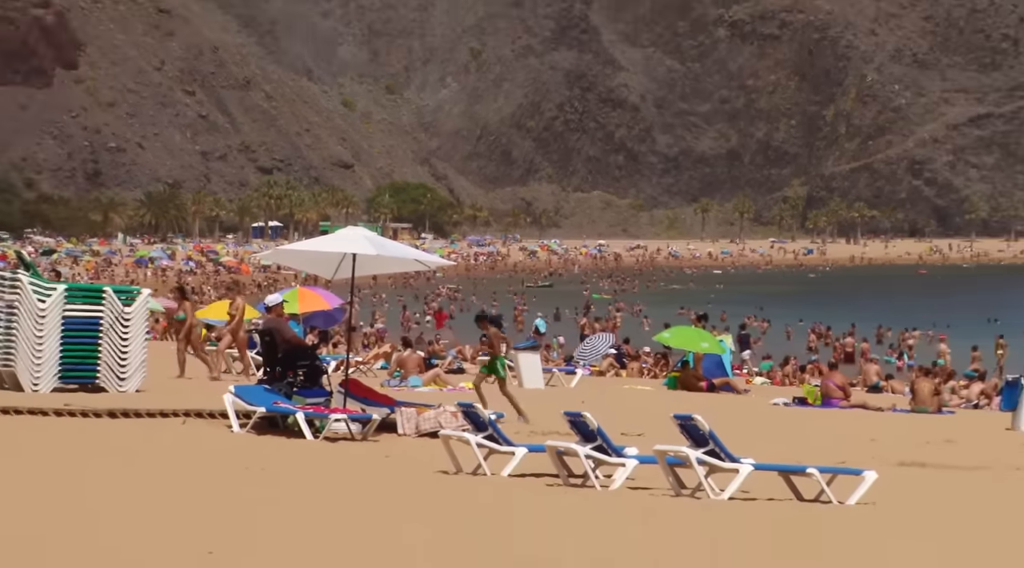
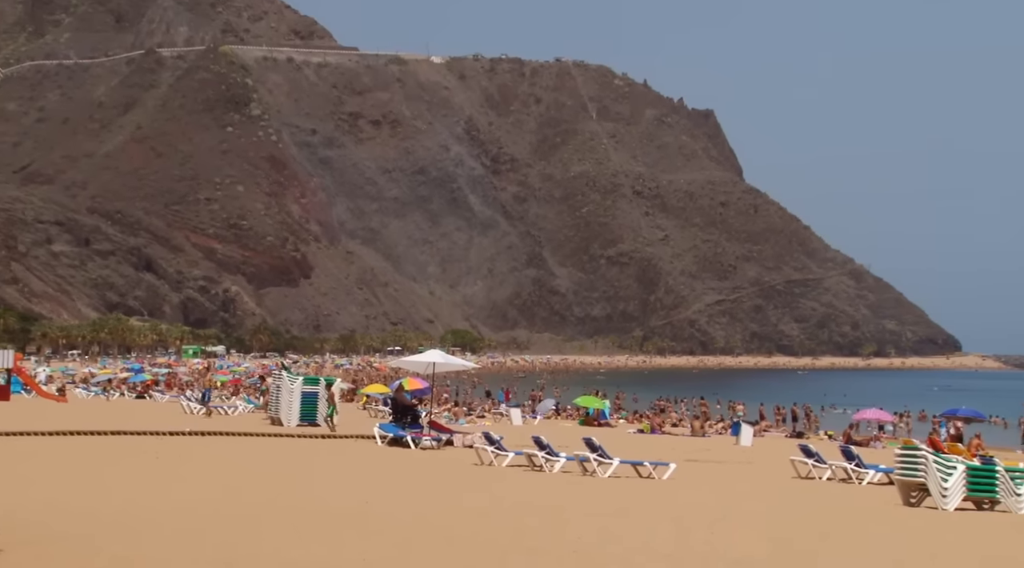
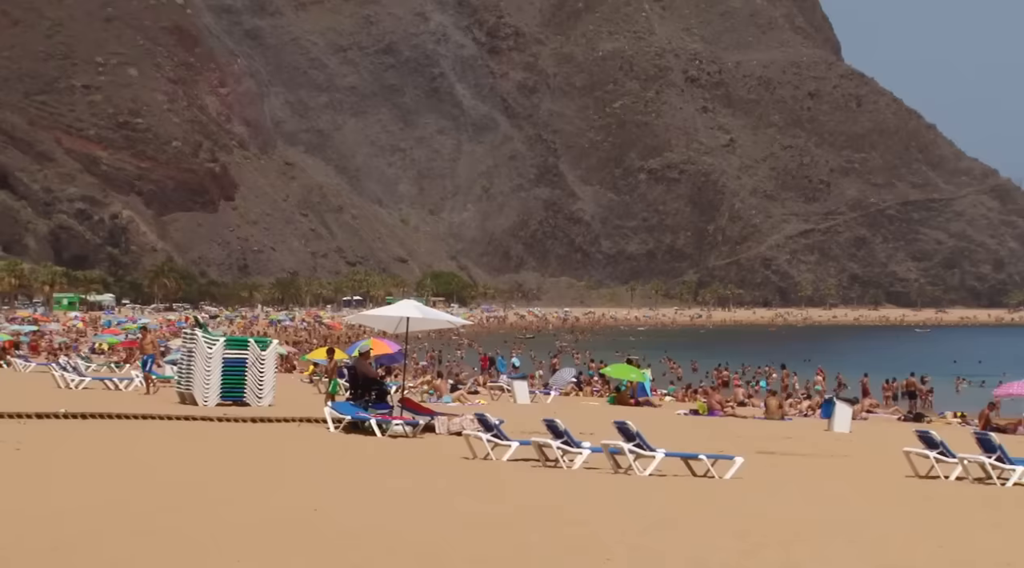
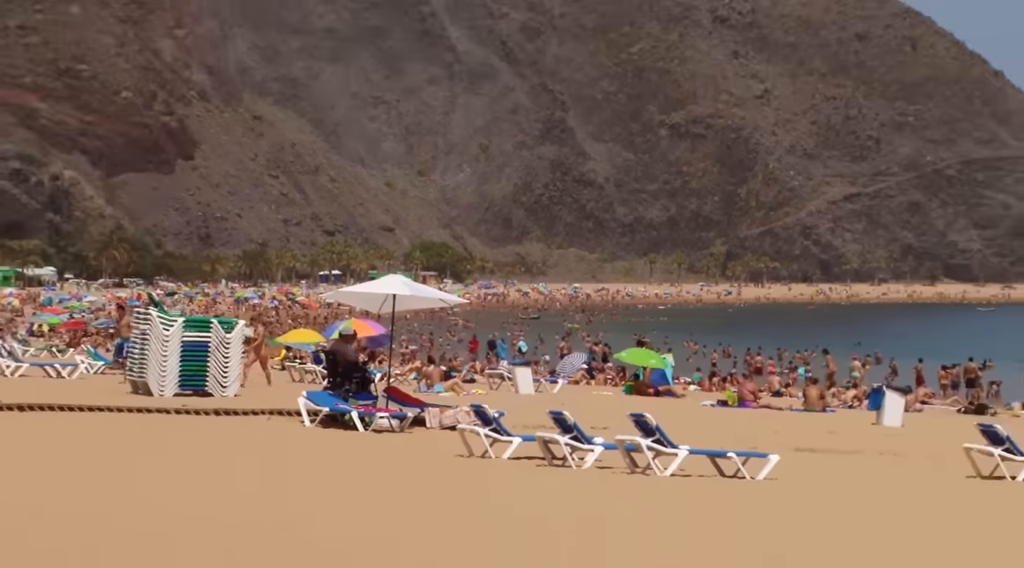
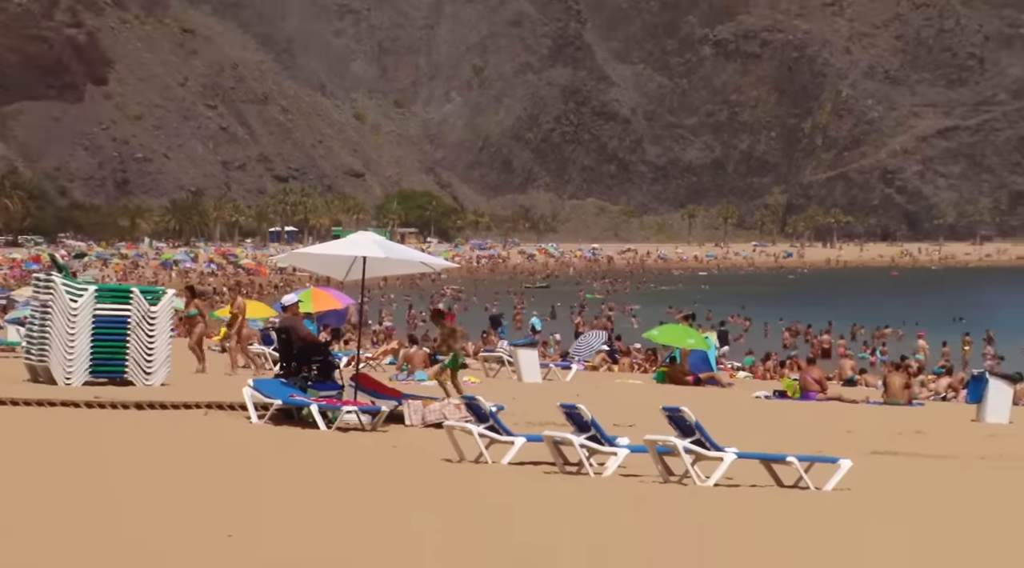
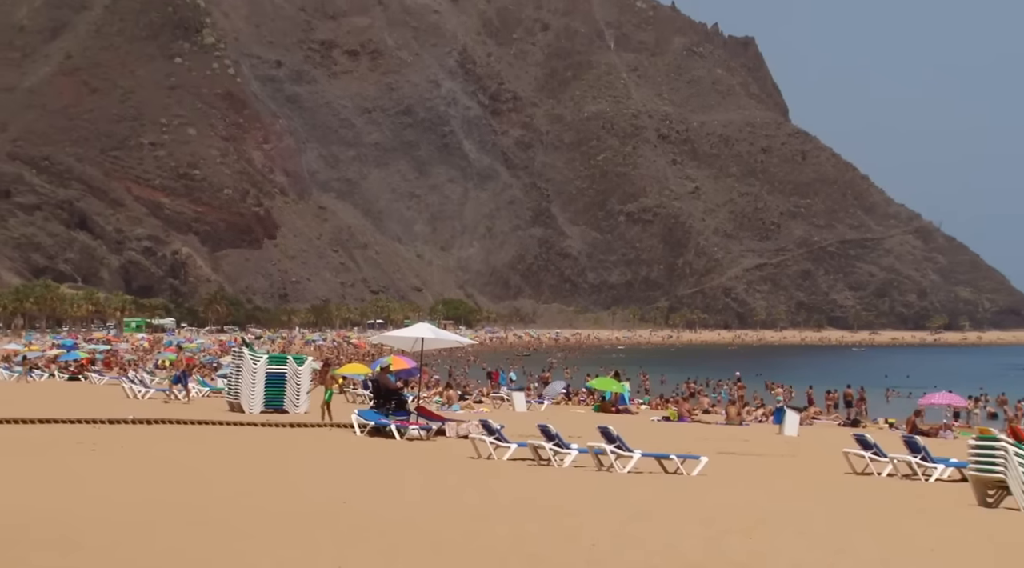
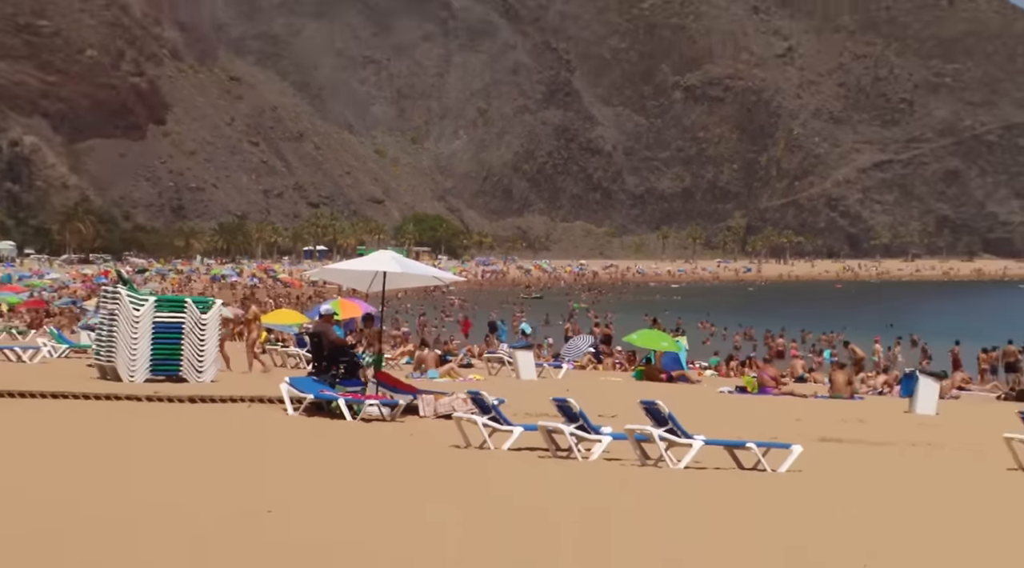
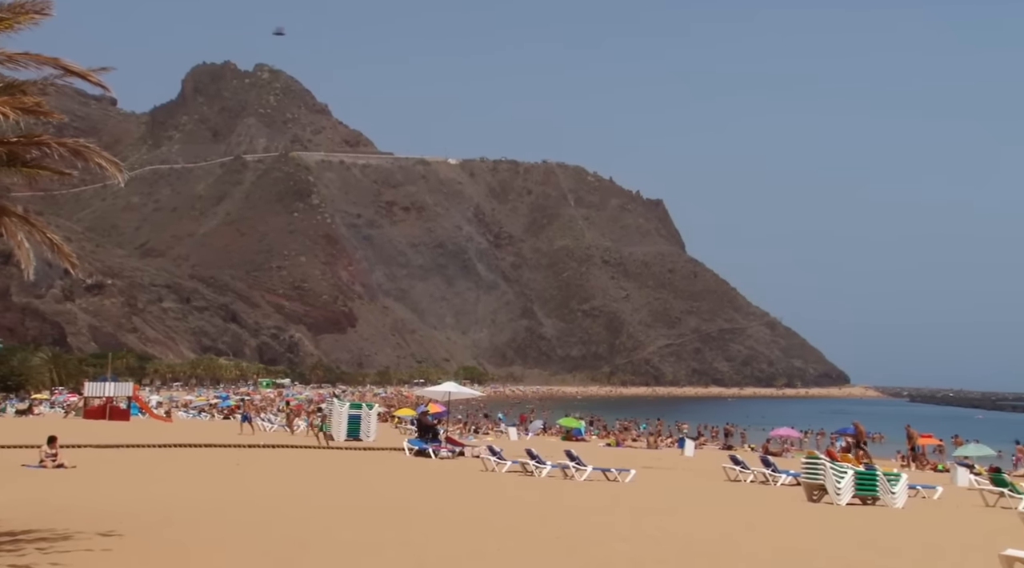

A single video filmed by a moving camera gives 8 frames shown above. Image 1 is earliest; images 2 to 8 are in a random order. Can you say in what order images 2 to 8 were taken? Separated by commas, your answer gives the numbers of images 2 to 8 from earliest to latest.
5, 7, 4, 3, 6, 2, 8
